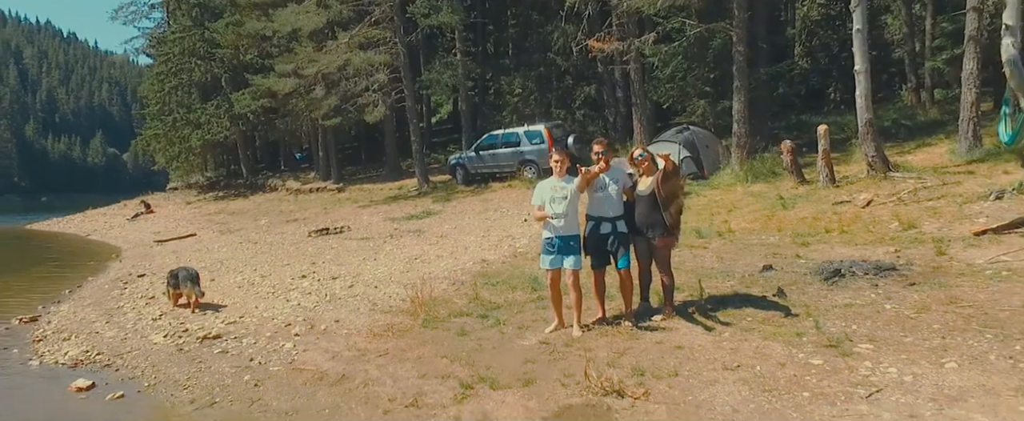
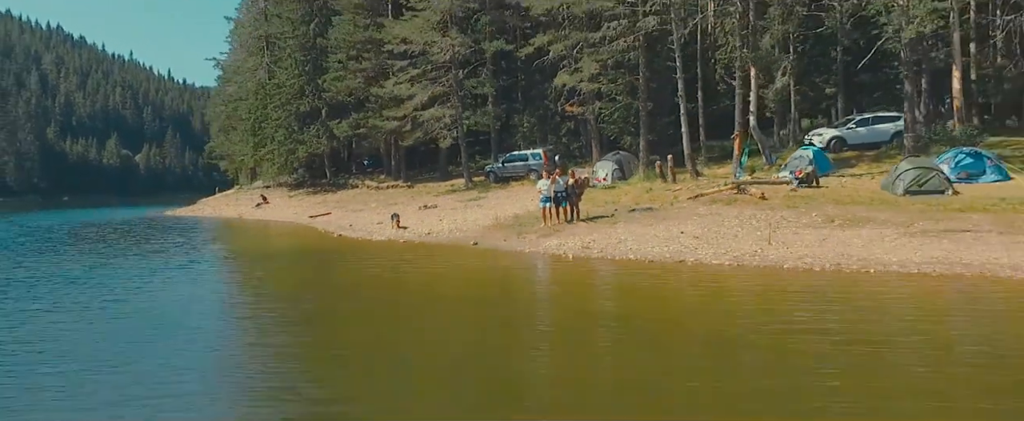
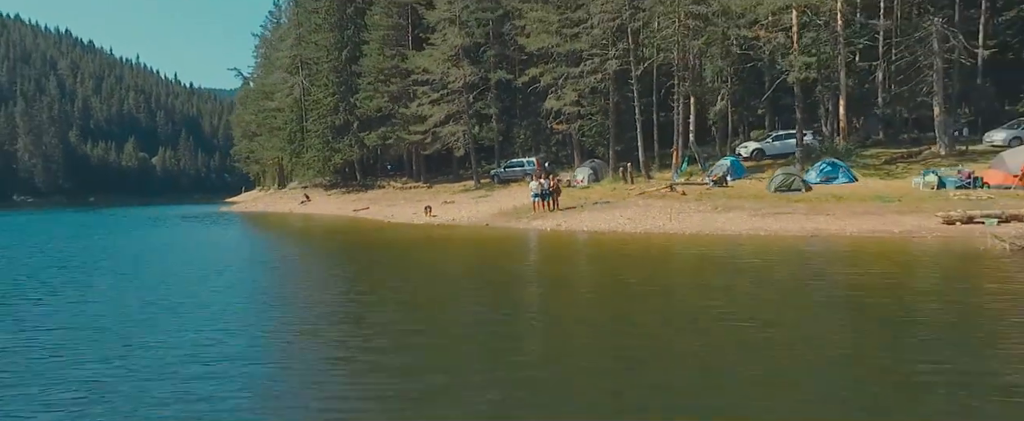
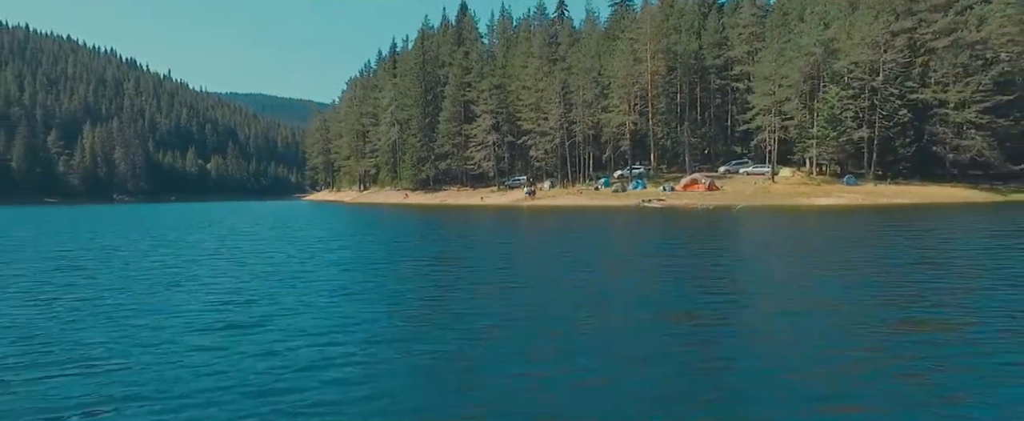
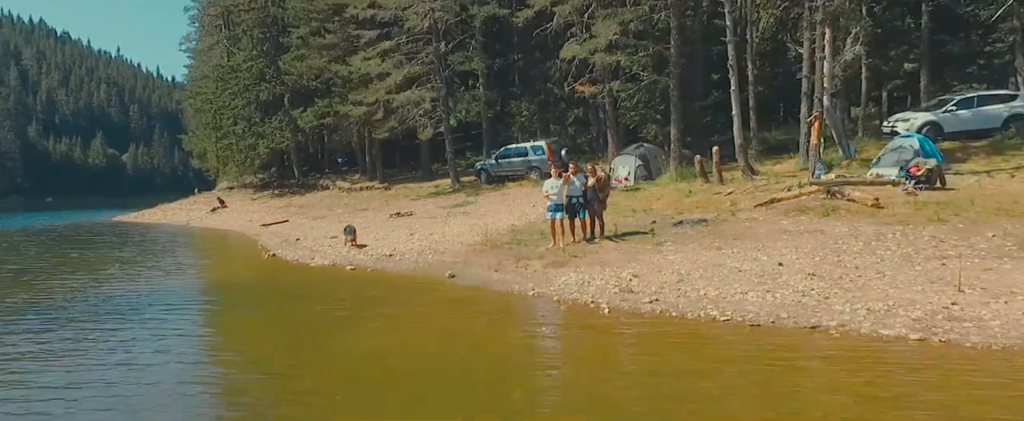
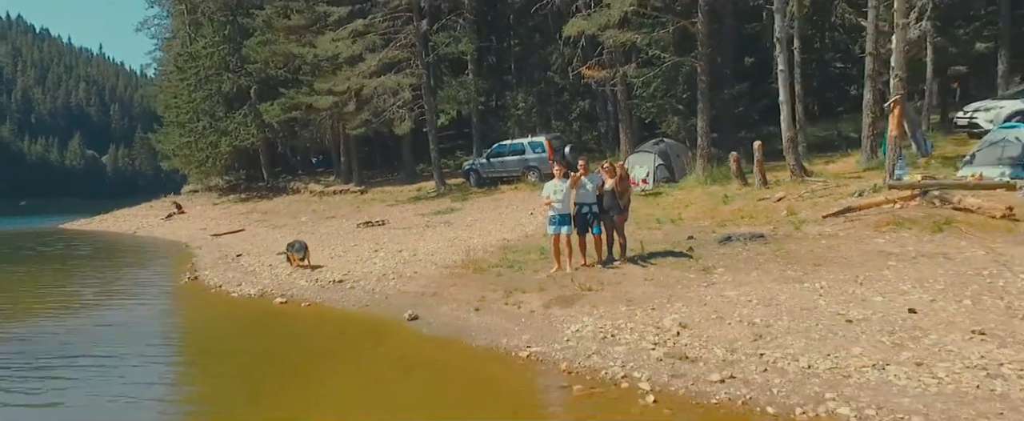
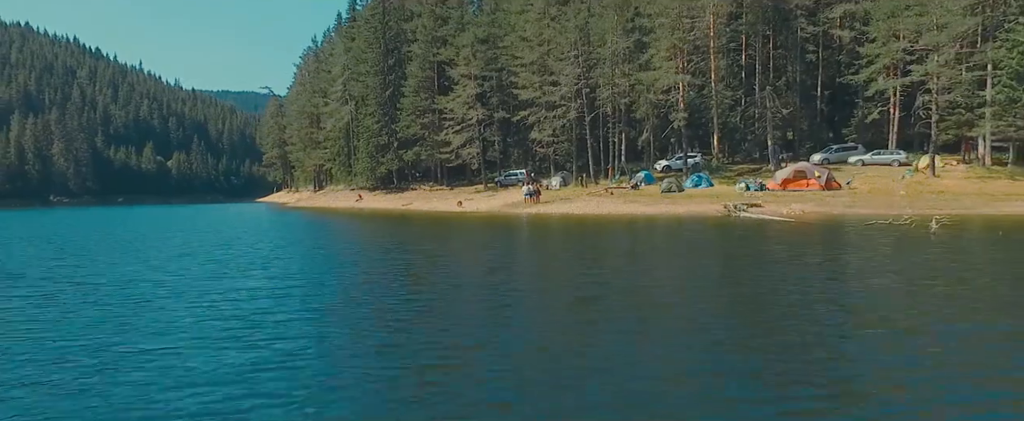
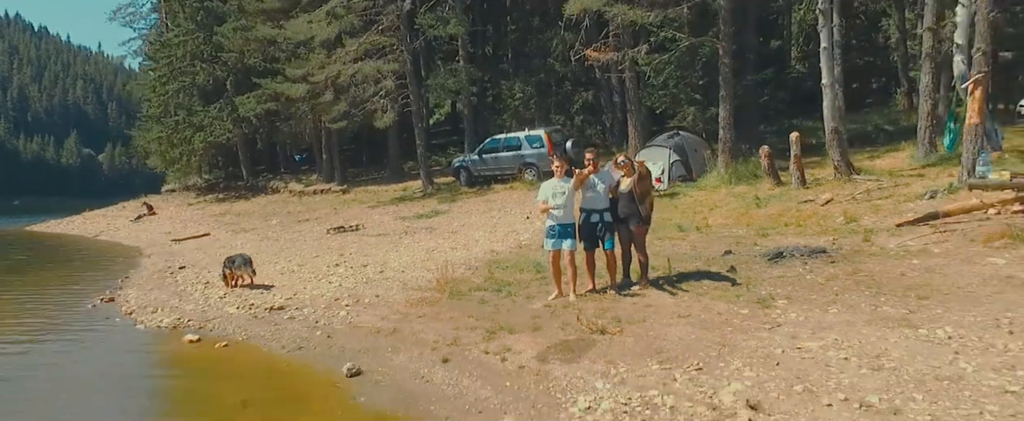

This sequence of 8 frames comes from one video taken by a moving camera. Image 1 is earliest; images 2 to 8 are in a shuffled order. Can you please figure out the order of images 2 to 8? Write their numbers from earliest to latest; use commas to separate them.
8, 6, 5, 2, 3, 7, 4
